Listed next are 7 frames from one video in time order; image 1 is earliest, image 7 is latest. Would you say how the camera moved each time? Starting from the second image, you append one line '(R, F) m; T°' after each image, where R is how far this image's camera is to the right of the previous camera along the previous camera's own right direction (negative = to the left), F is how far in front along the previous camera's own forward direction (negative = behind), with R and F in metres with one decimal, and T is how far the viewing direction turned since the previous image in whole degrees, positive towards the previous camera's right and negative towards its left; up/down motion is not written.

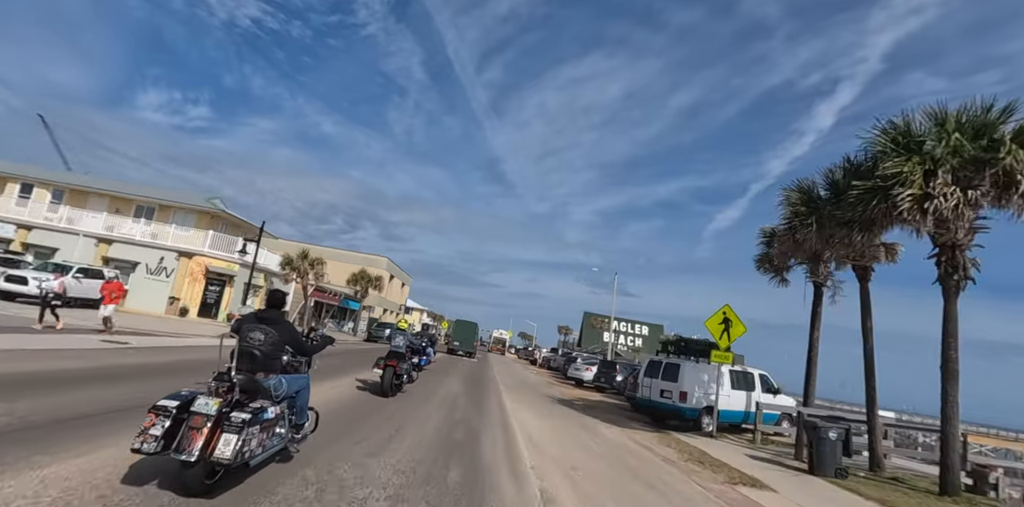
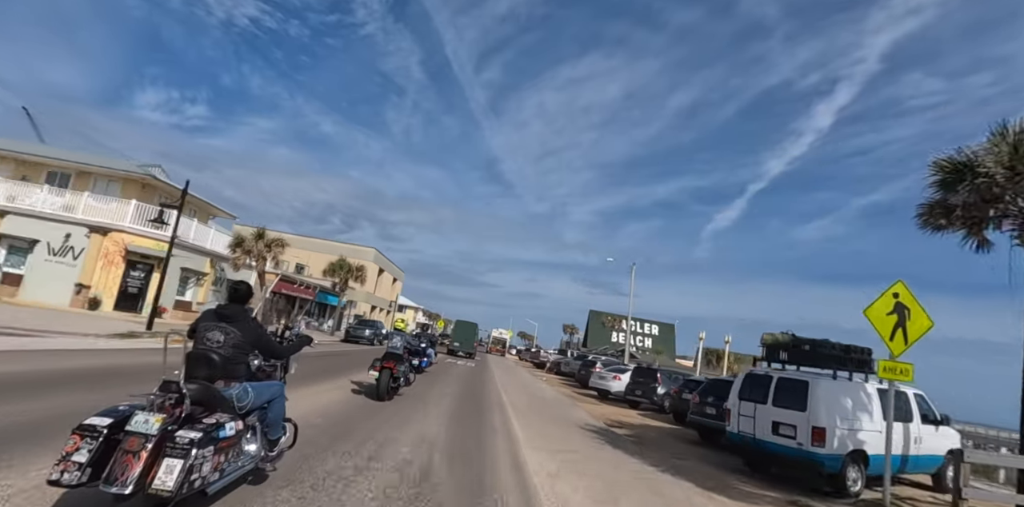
(-0.1, +0.9) m; 0°
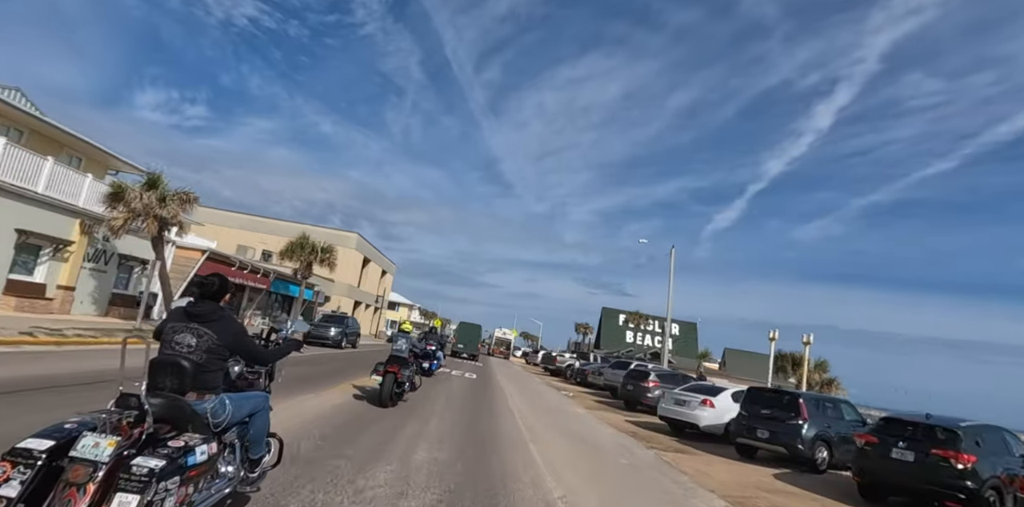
(-0.2, +0.7) m; 0°
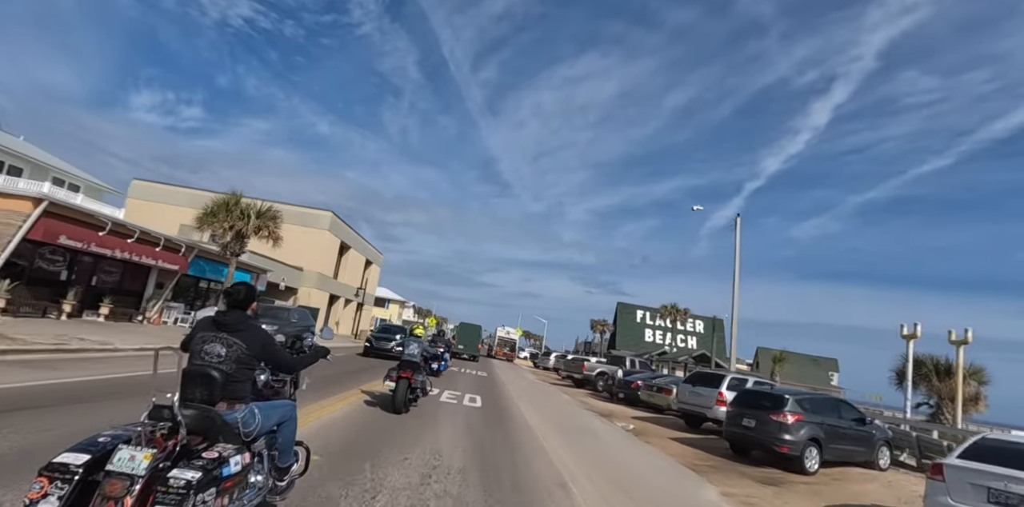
(-0.2, 0.0) m; 0°
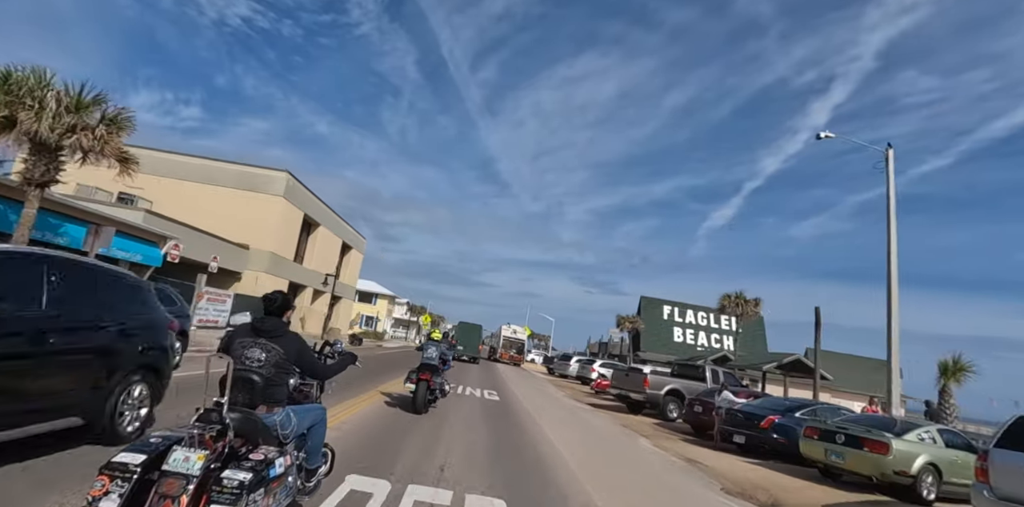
(-0.2, -0.2) m; 0°
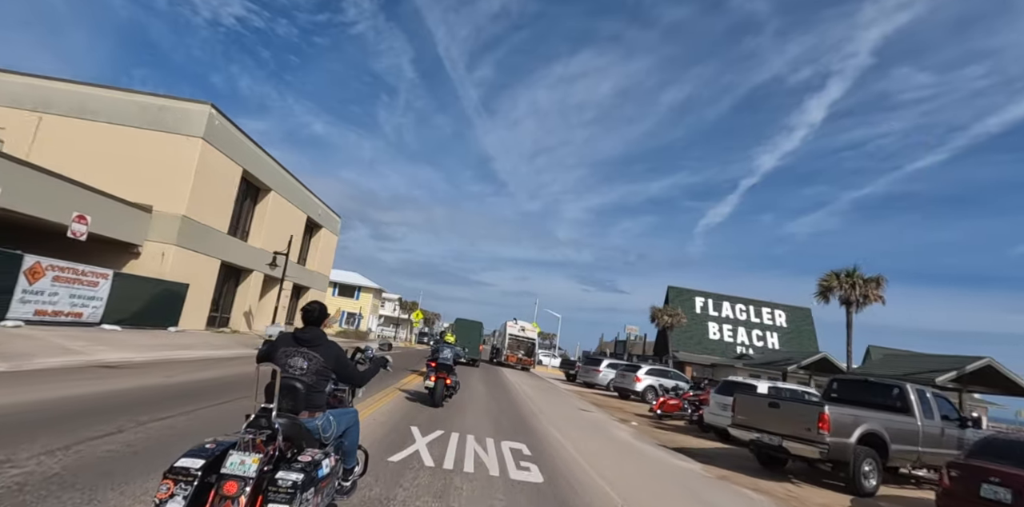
(-0.2, -0.2) m; 0°
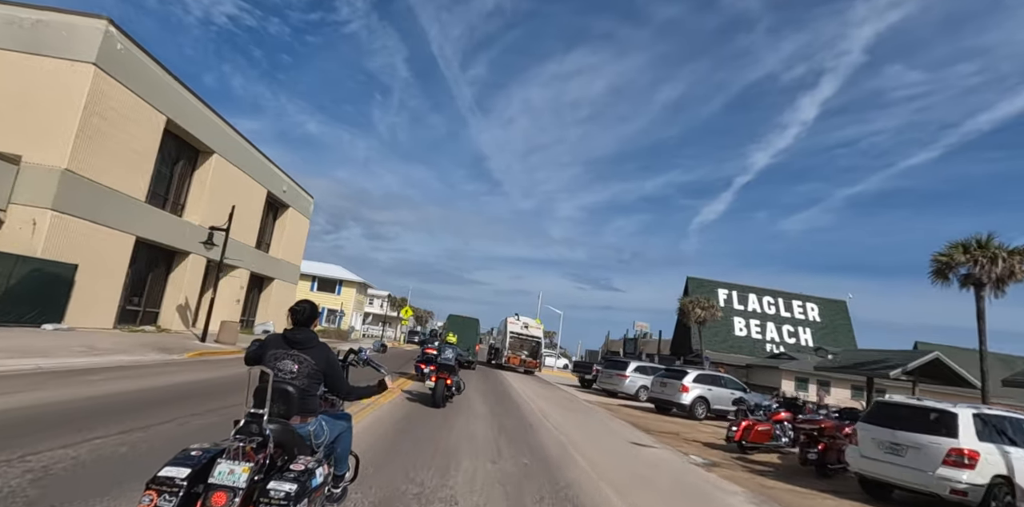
(-0.1, +0.2) m; +1°
